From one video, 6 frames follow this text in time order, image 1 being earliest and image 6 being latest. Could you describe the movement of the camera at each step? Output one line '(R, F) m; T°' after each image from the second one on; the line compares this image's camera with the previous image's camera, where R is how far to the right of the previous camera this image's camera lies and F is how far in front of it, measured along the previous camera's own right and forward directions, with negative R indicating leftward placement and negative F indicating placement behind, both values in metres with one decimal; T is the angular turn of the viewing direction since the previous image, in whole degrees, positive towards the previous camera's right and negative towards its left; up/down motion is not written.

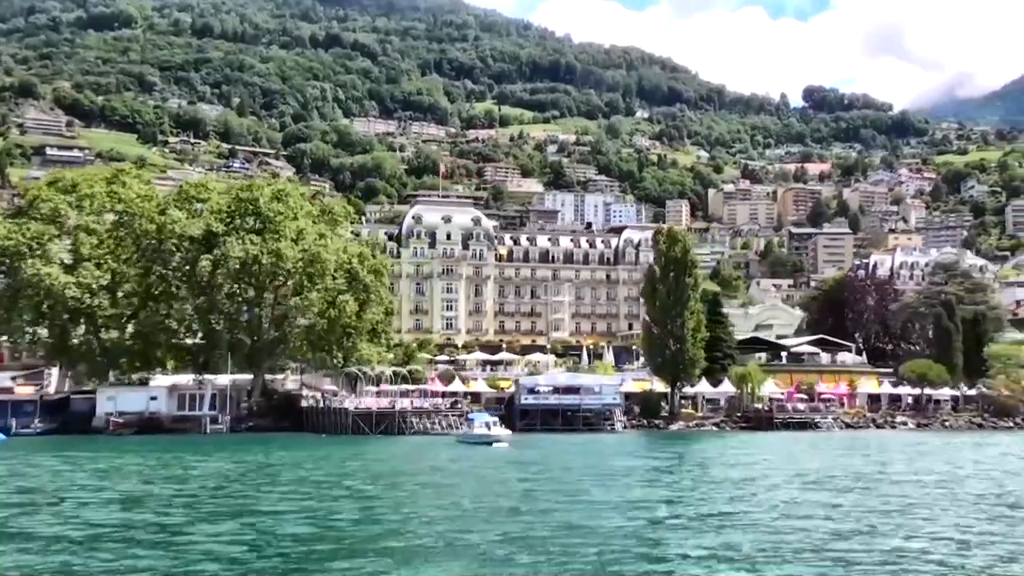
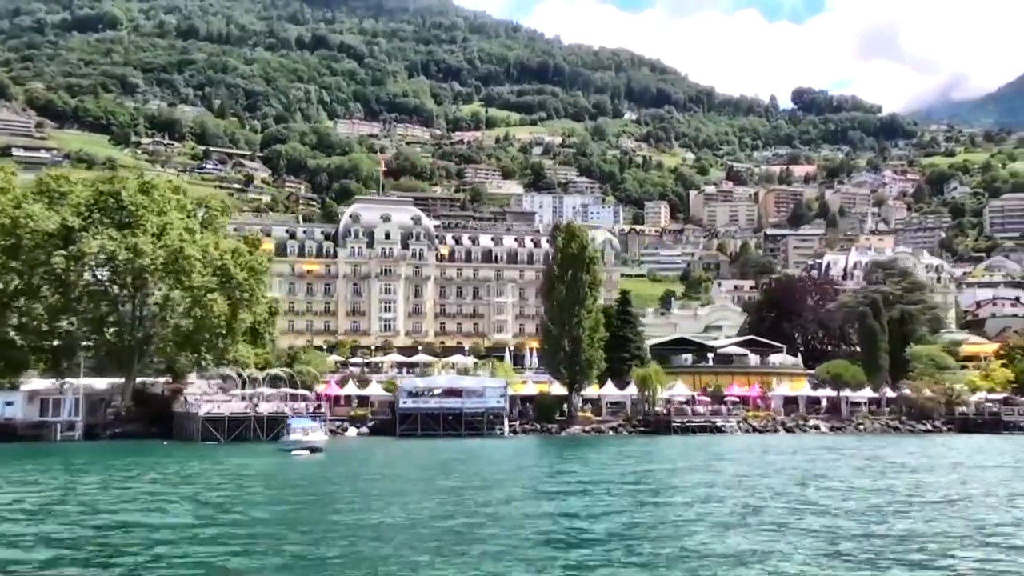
(+7.2, +3.1) m; 0°
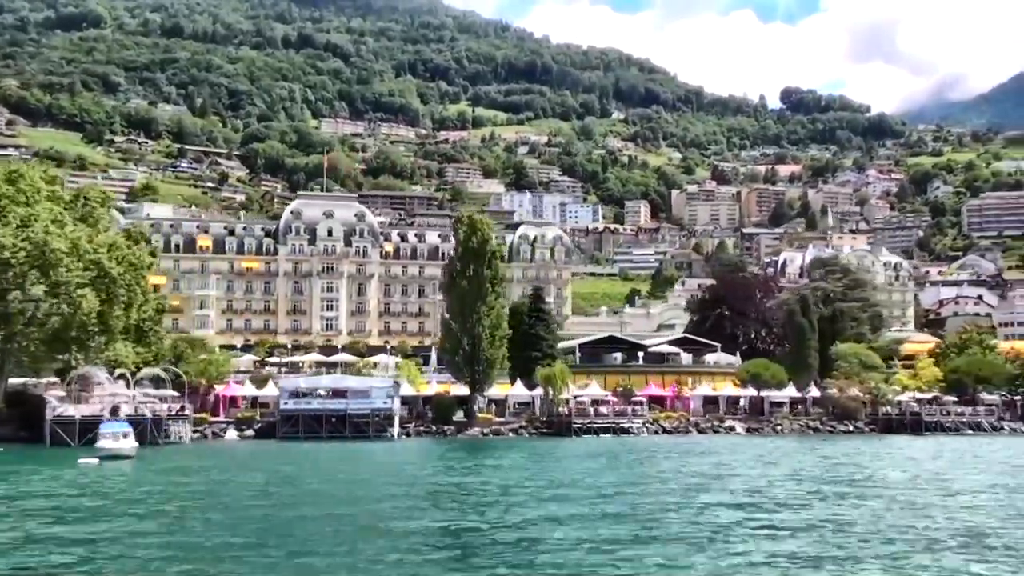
(+6.4, +2.9) m; 0°
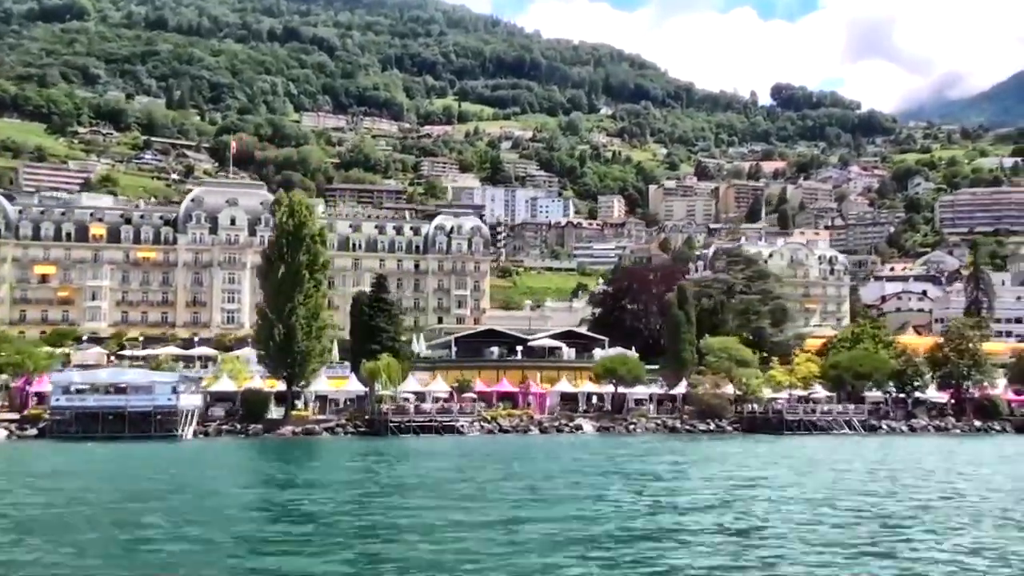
(+11.0, +5.1) m; 0°
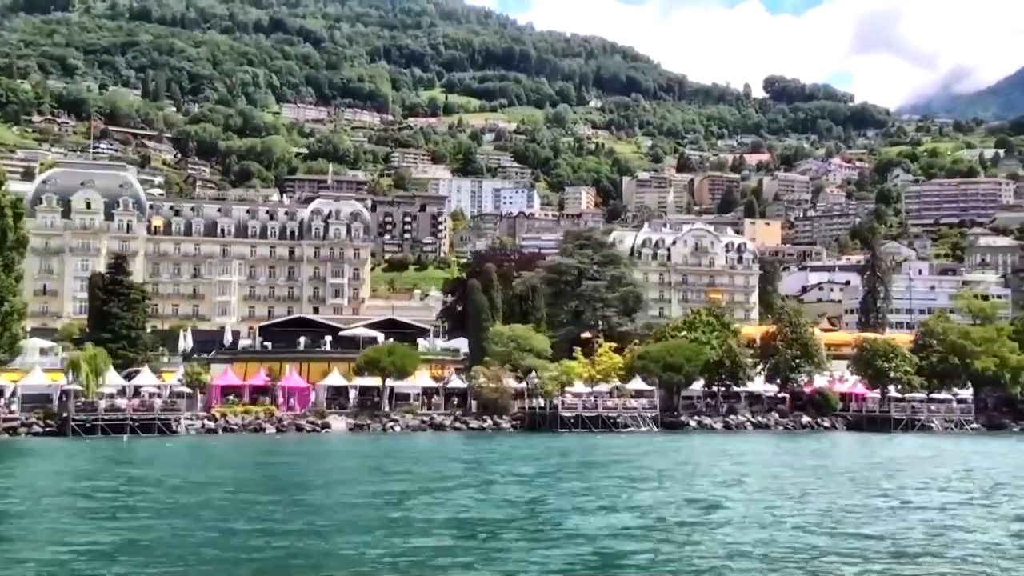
(+15.9, +7.5) m; 0°
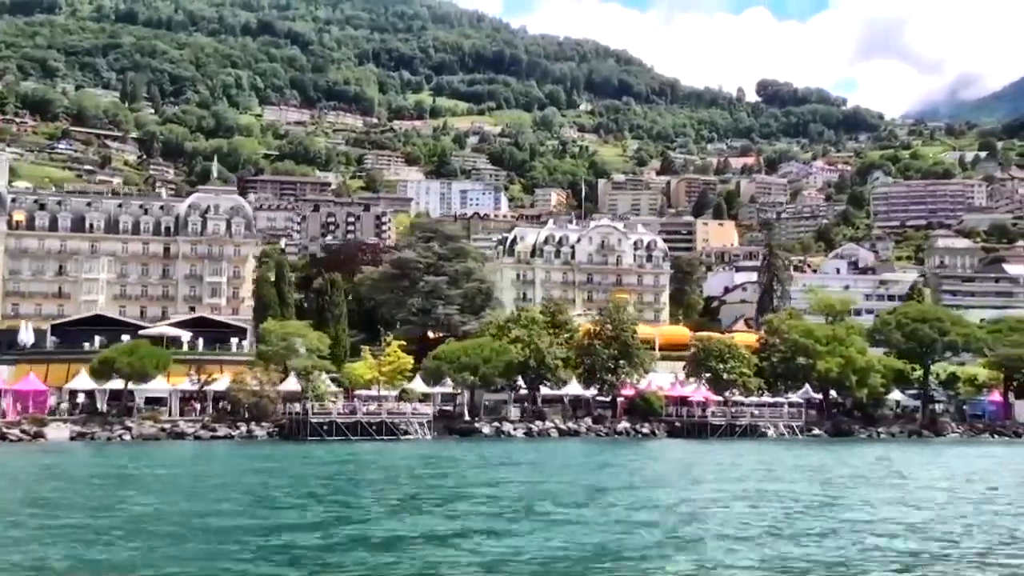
(+14.2, +7.0) m; 0°
